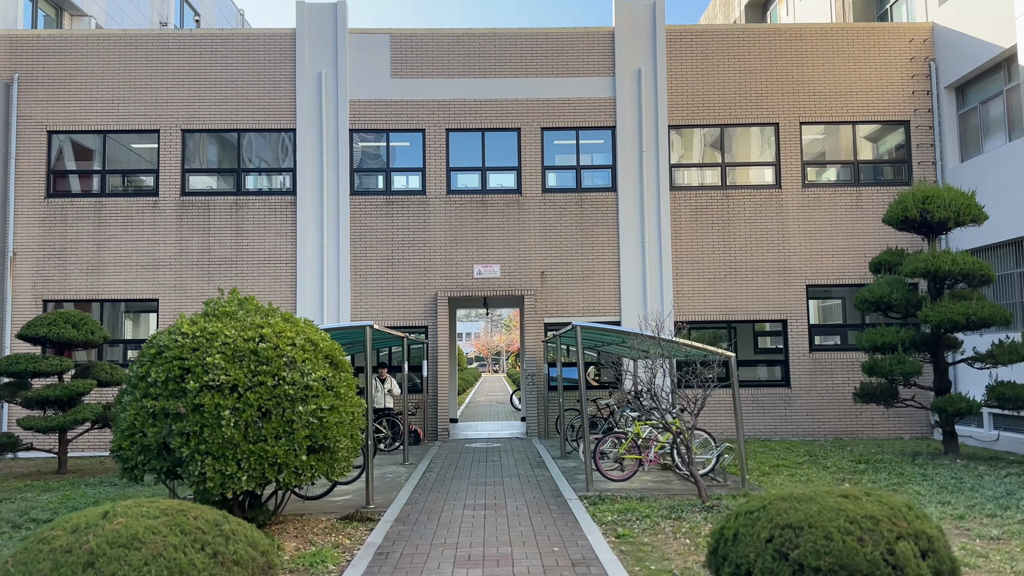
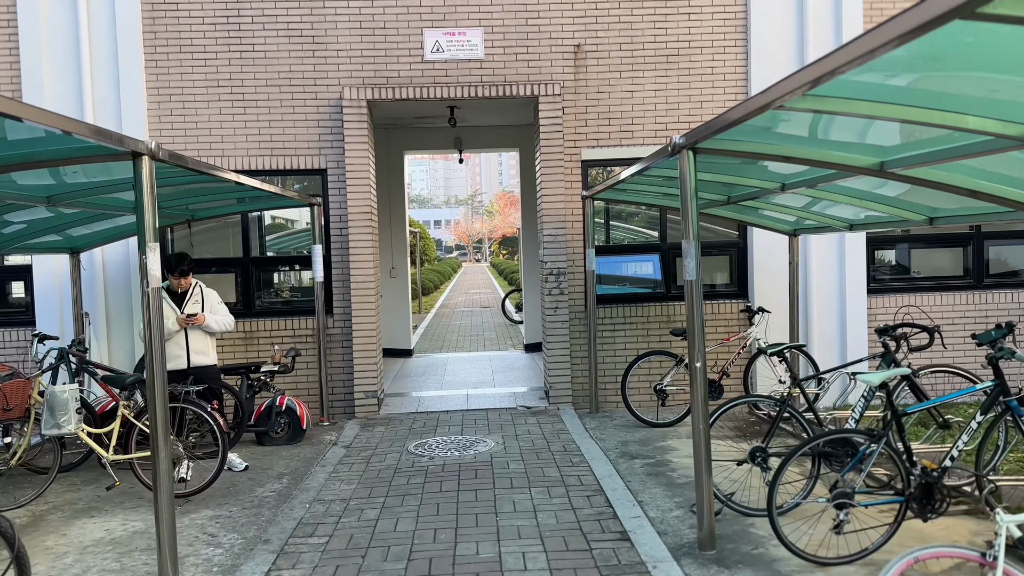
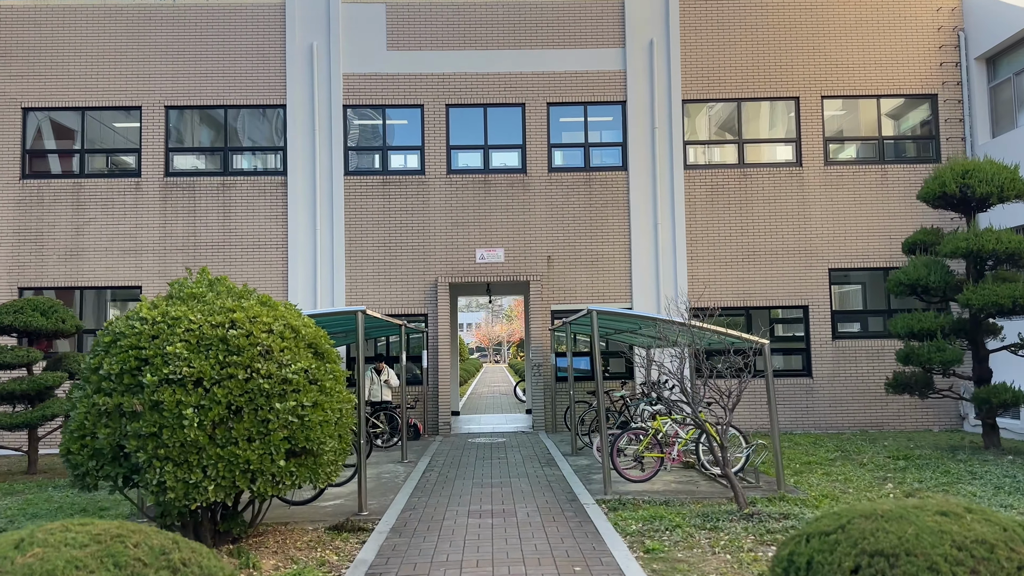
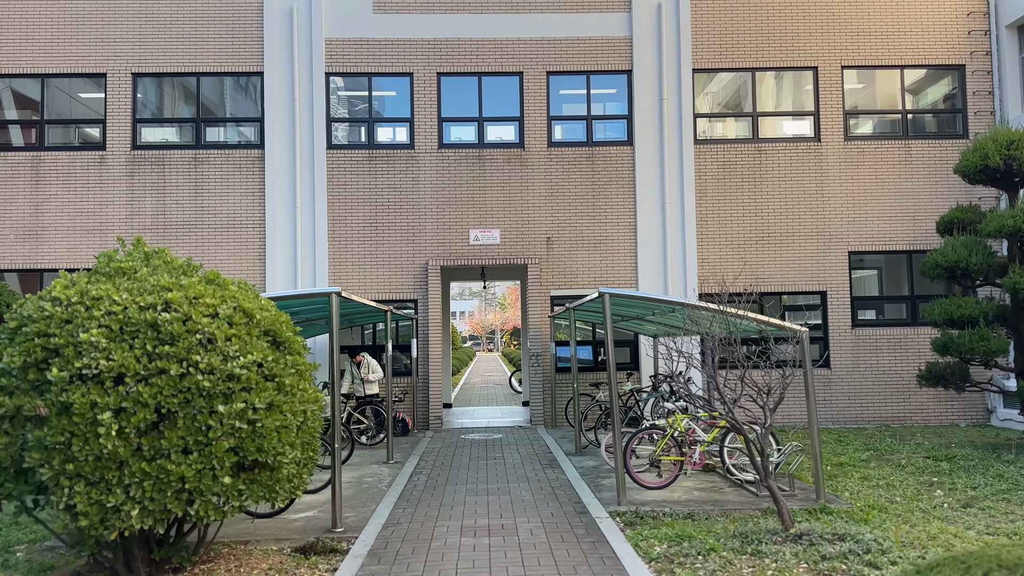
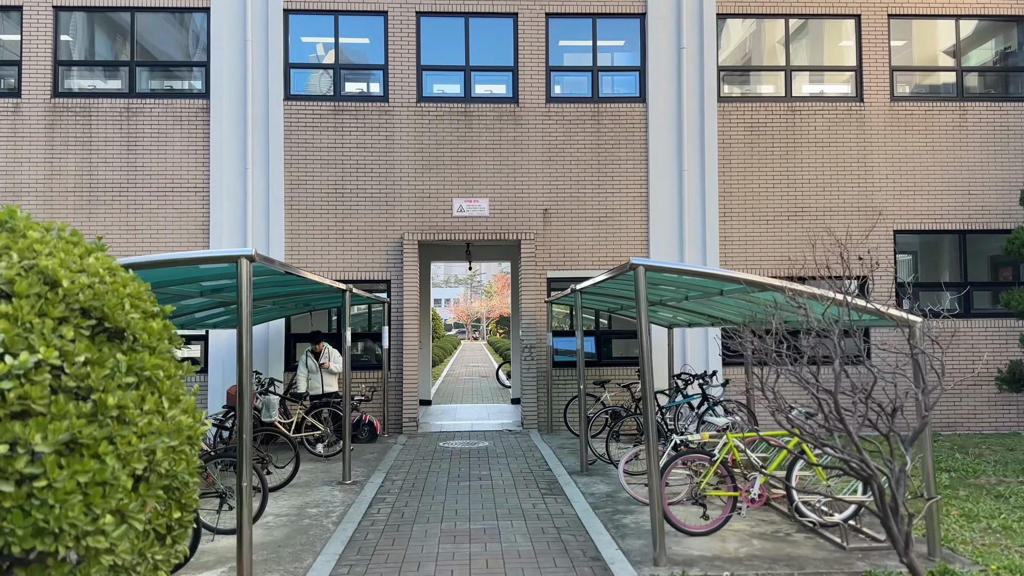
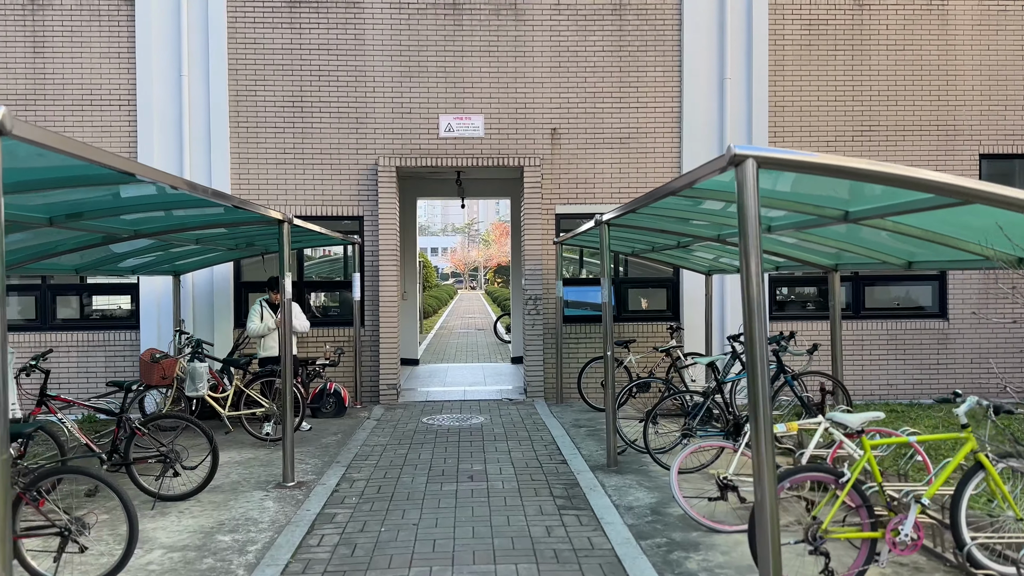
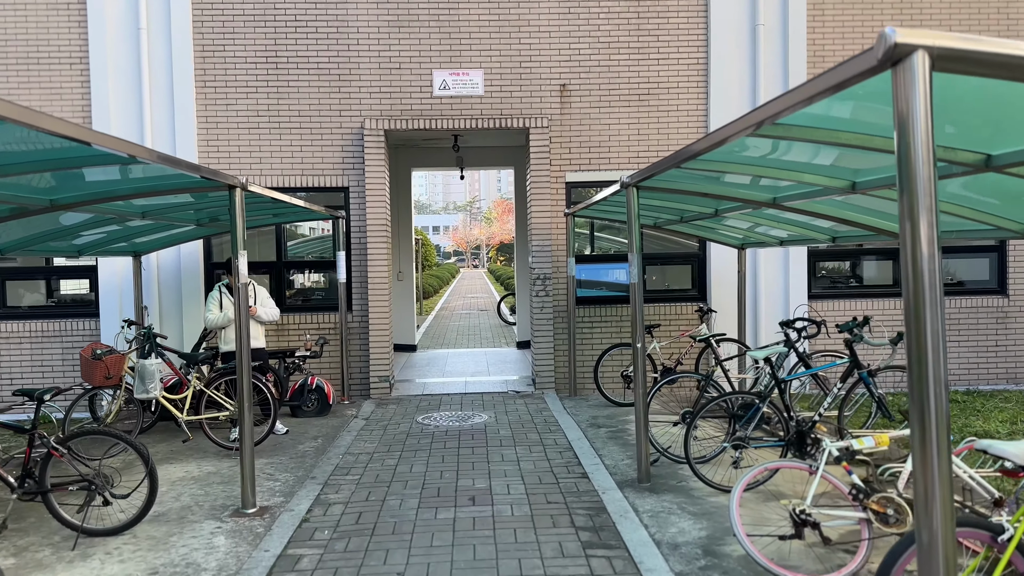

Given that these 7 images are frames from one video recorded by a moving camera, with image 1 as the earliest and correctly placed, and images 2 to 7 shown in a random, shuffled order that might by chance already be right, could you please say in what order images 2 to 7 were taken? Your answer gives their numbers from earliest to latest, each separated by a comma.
3, 4, 5, 6, 7, 2
